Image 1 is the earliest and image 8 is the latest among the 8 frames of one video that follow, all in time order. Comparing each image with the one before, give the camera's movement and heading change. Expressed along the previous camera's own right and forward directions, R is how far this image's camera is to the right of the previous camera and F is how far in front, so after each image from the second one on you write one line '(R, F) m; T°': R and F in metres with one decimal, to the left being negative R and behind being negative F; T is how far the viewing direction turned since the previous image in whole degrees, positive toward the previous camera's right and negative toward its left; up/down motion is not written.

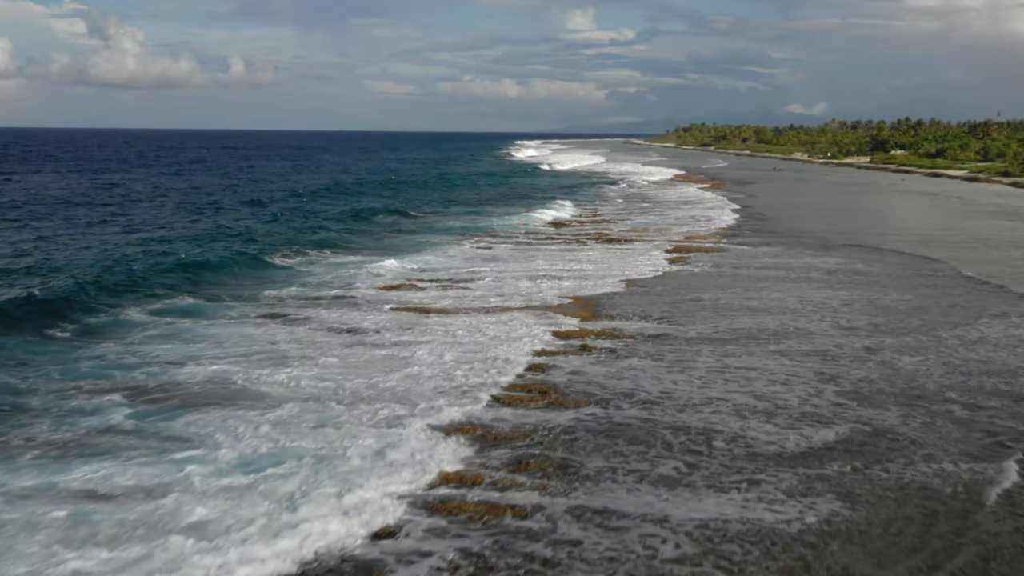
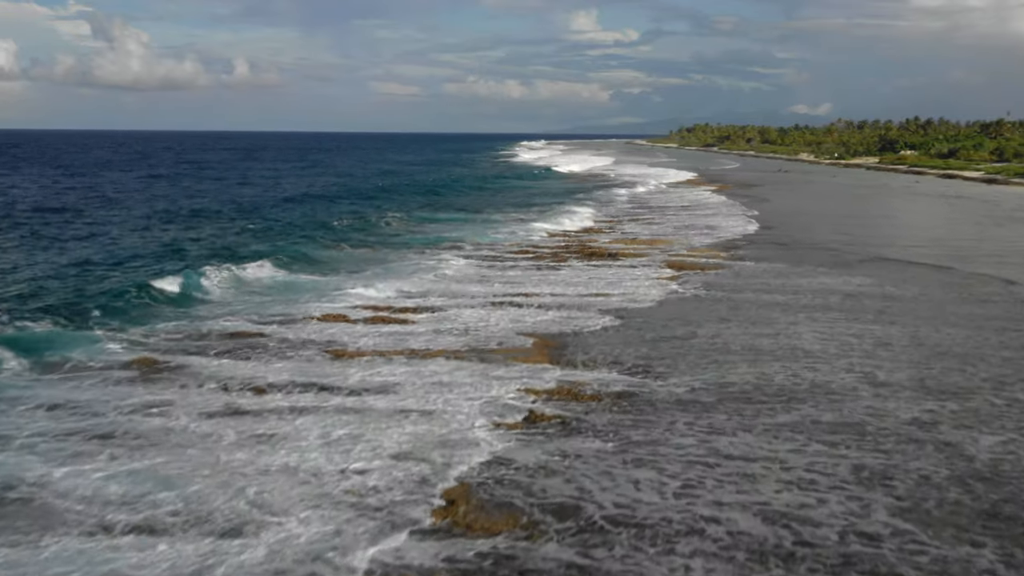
(+1.0, +4.4) m; 0°
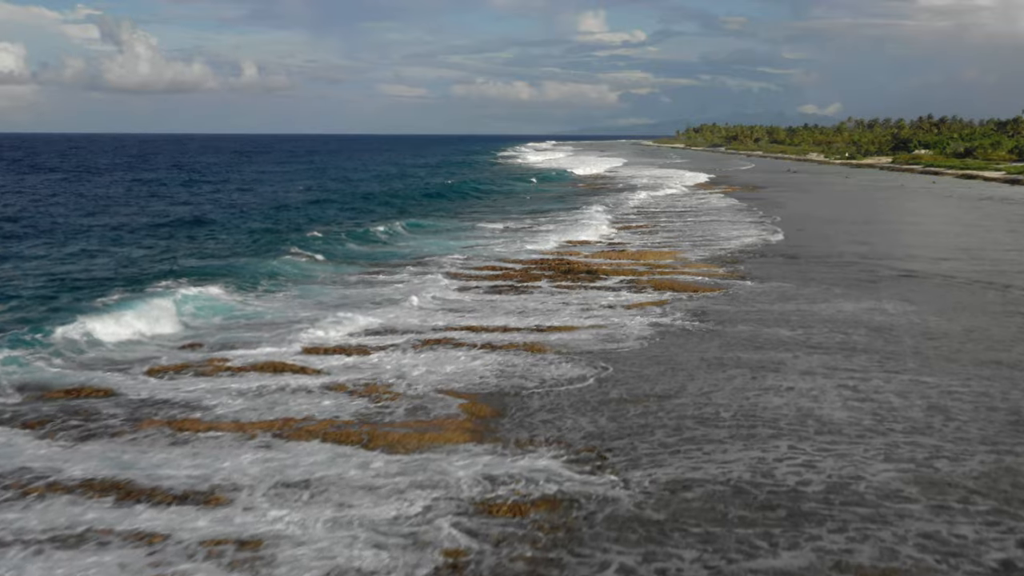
(+1.0, +4.2) m; 0°
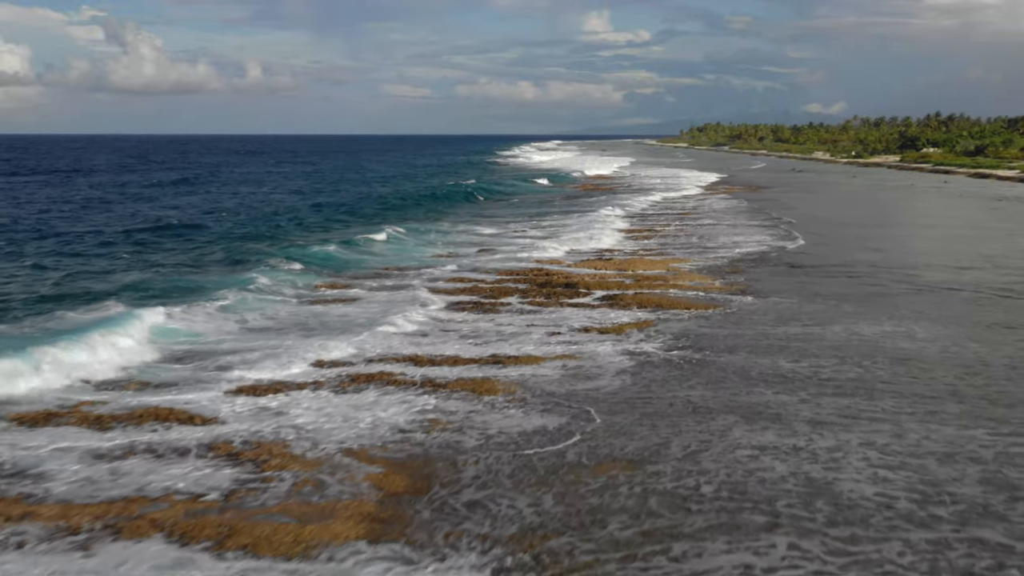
(+0.7, +2.7) m; 0°
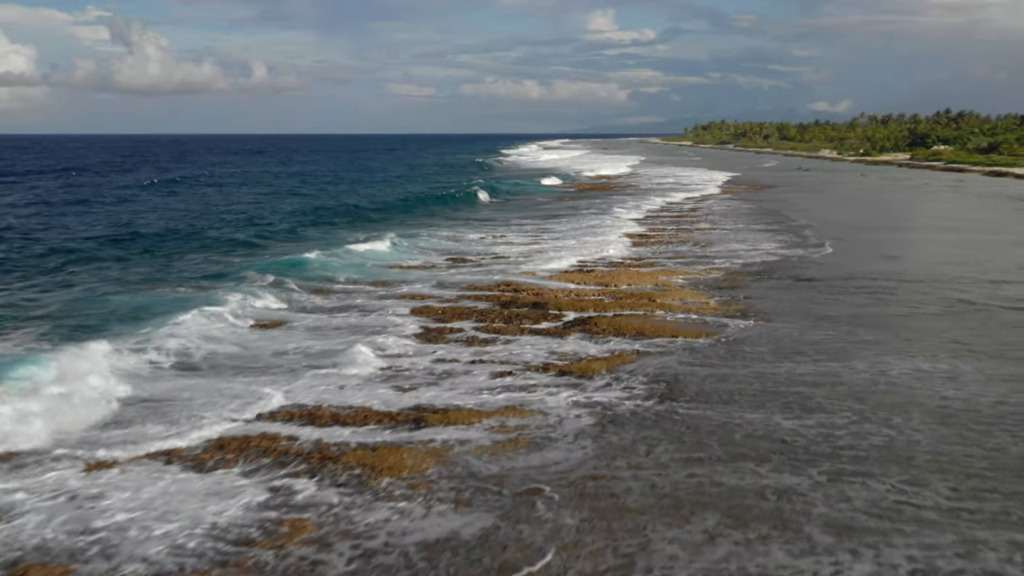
(+0.8, +3.2) m; 0°
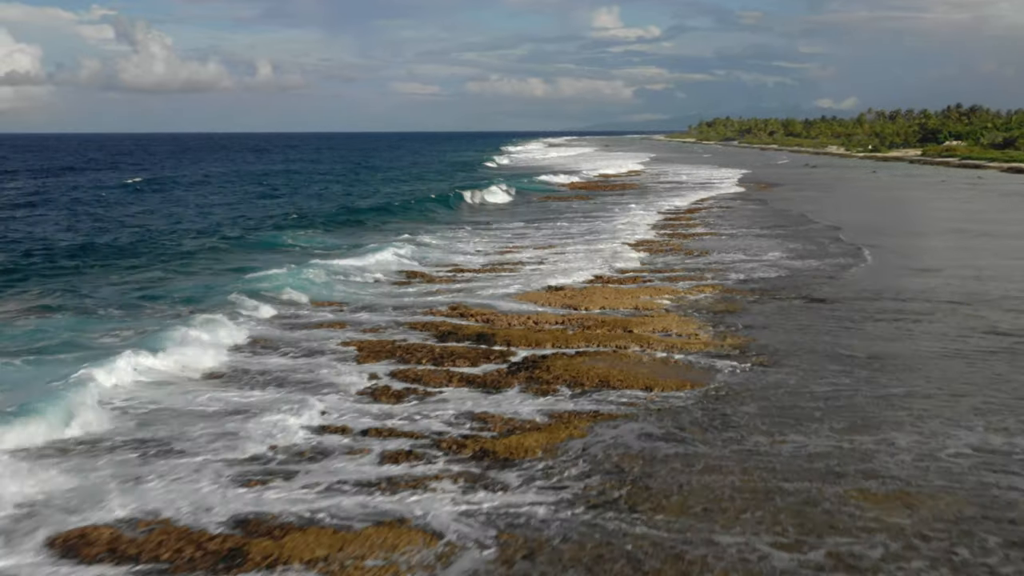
(+0.9, +3.5) m; 0°
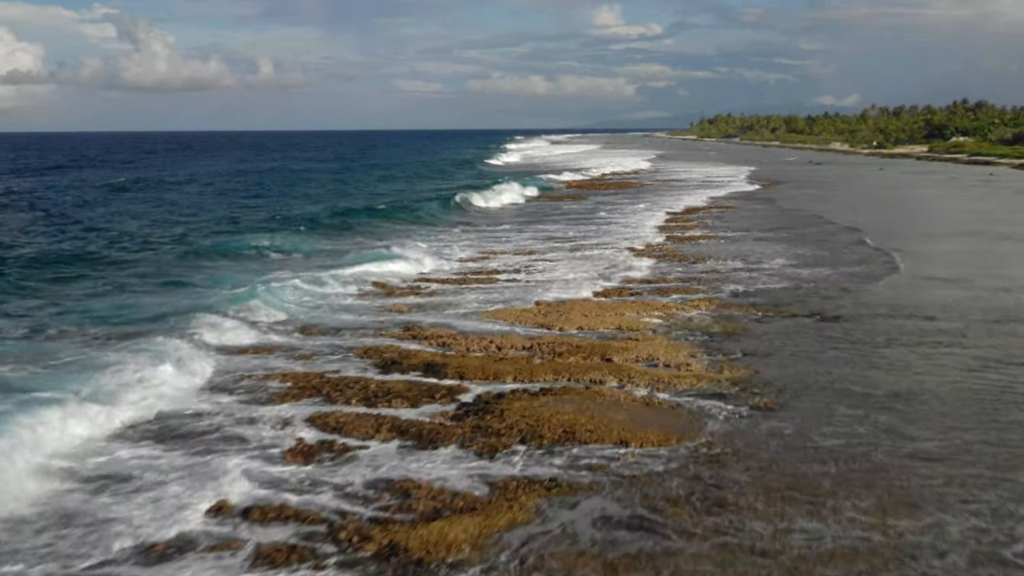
(+0.5, +2.2) m; 0°
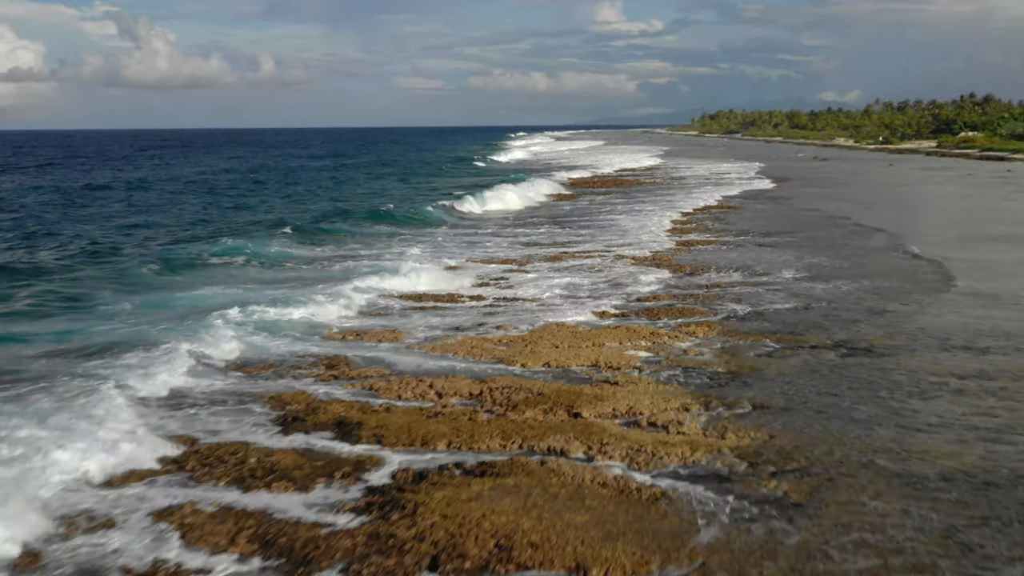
(+0.5, +2.7) m; 0°
